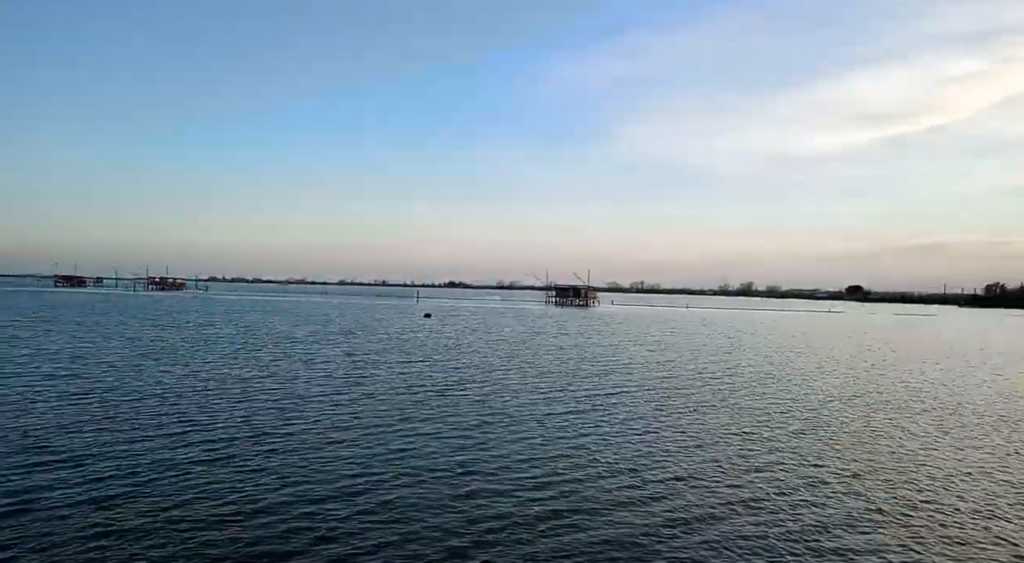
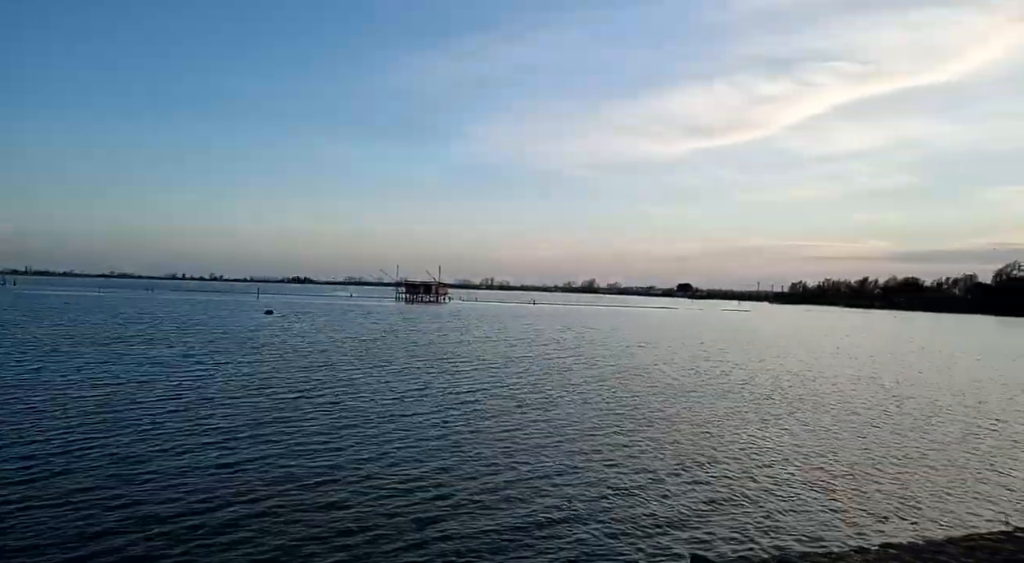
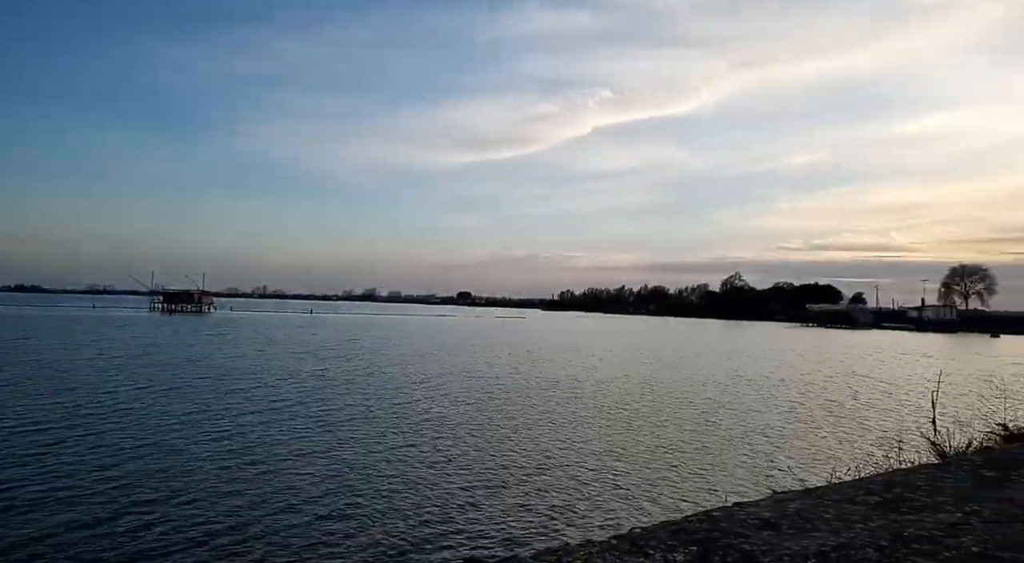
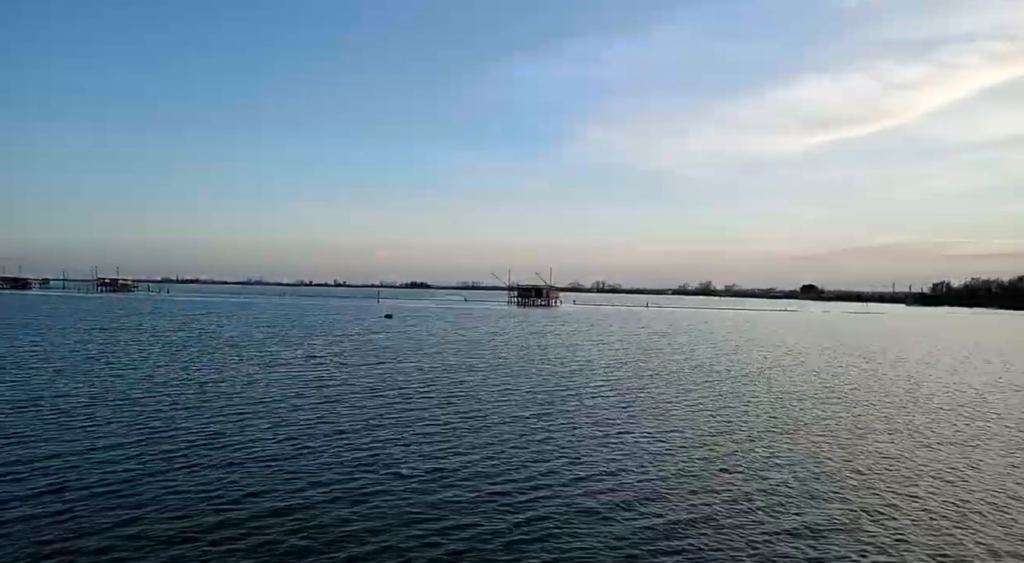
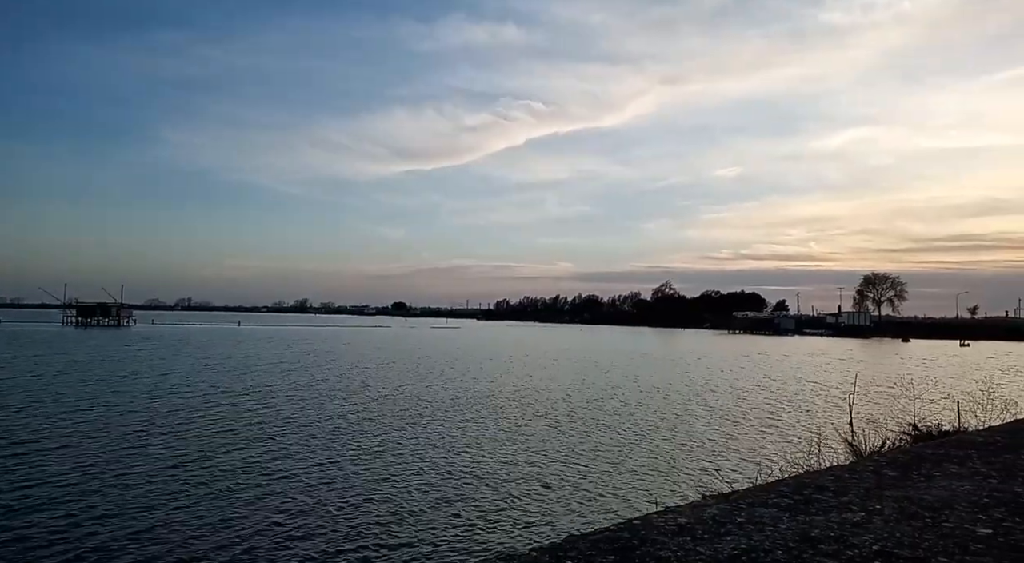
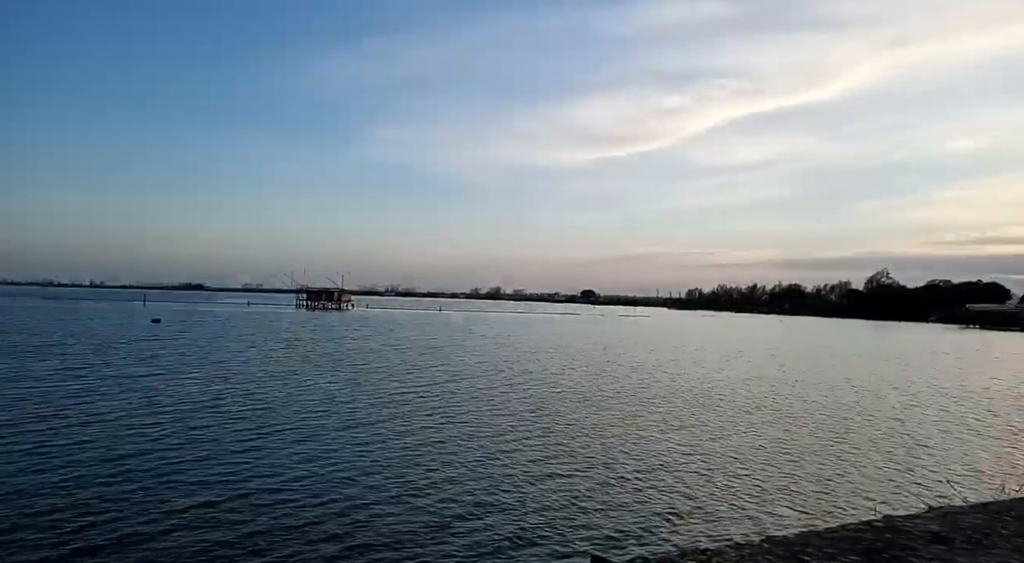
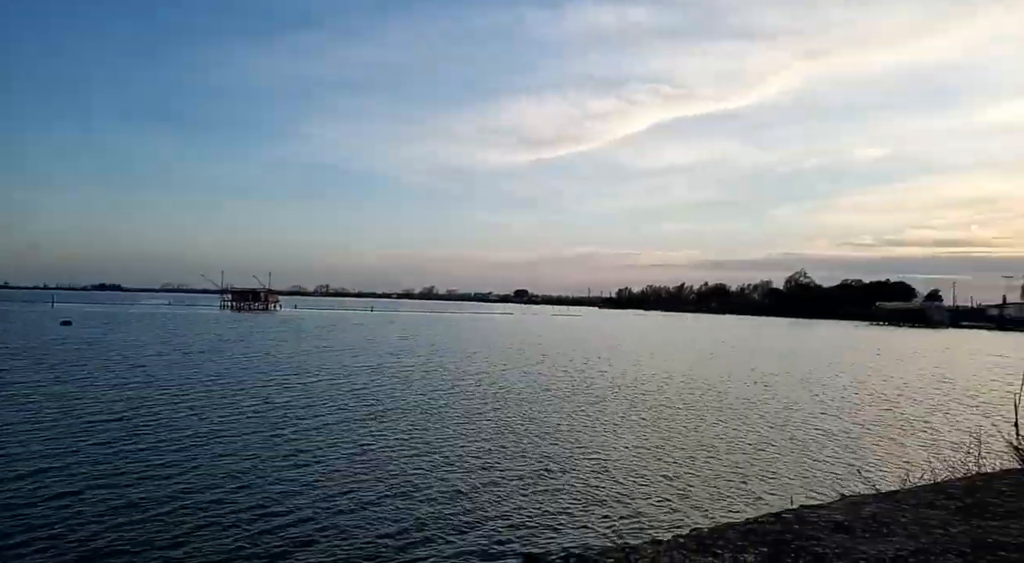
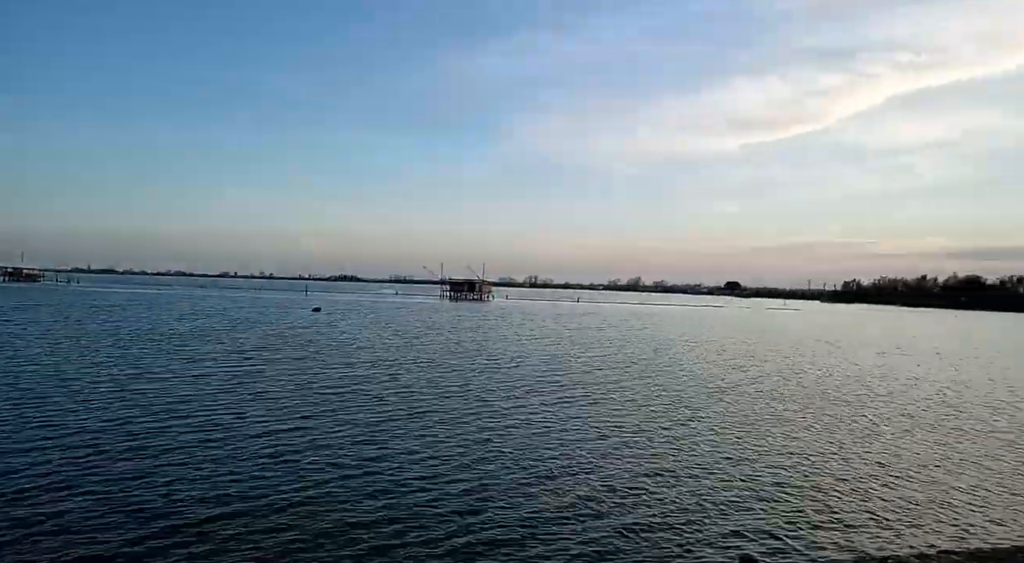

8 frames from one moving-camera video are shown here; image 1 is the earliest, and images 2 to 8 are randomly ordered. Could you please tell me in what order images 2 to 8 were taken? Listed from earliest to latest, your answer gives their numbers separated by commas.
4, 8, 2, 6, 7, 3, 5
